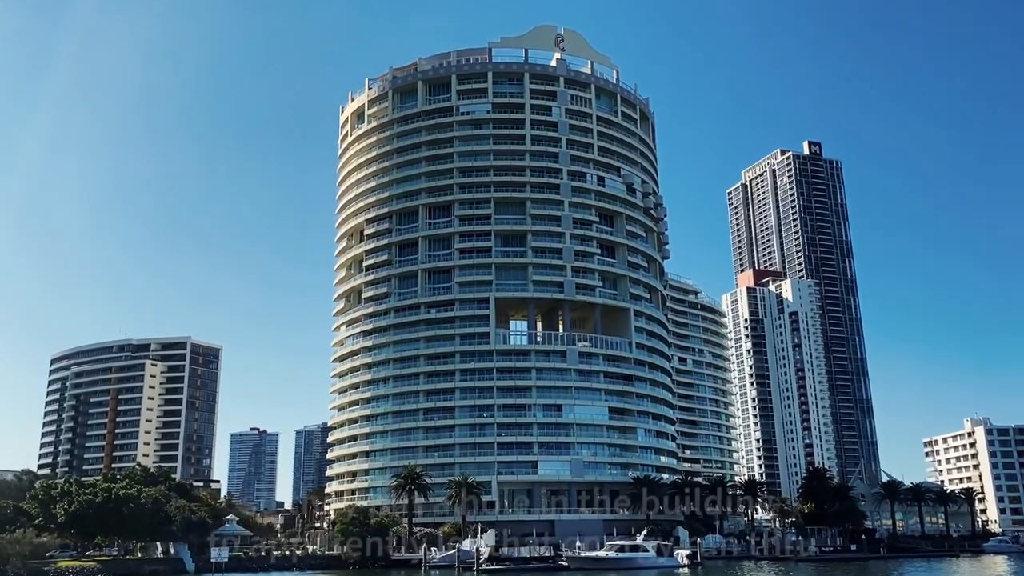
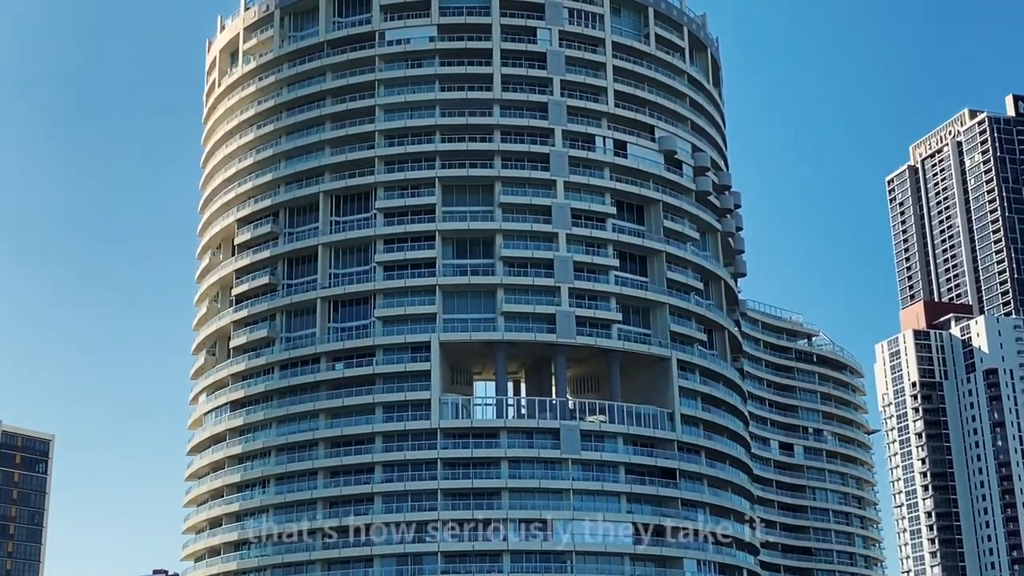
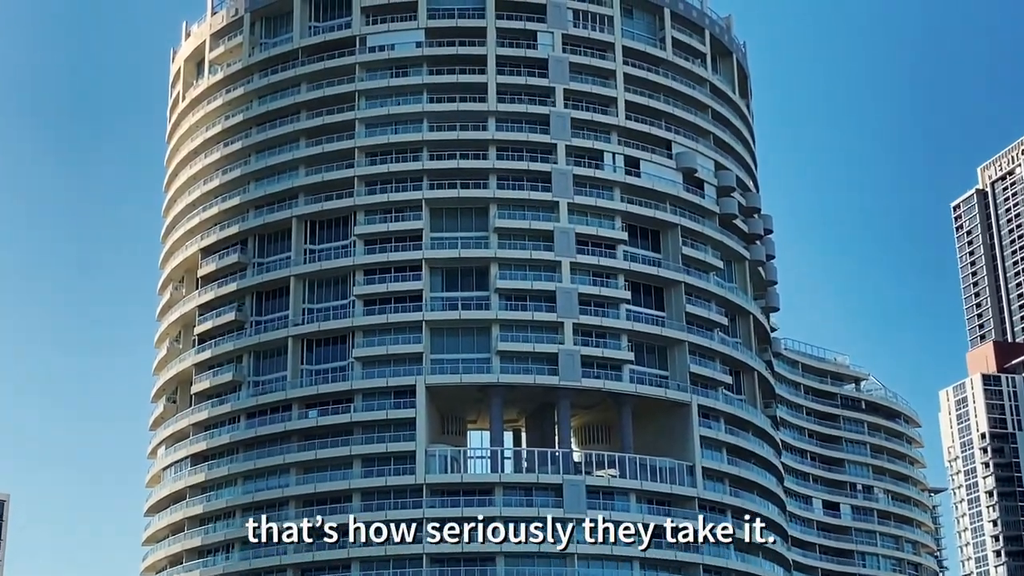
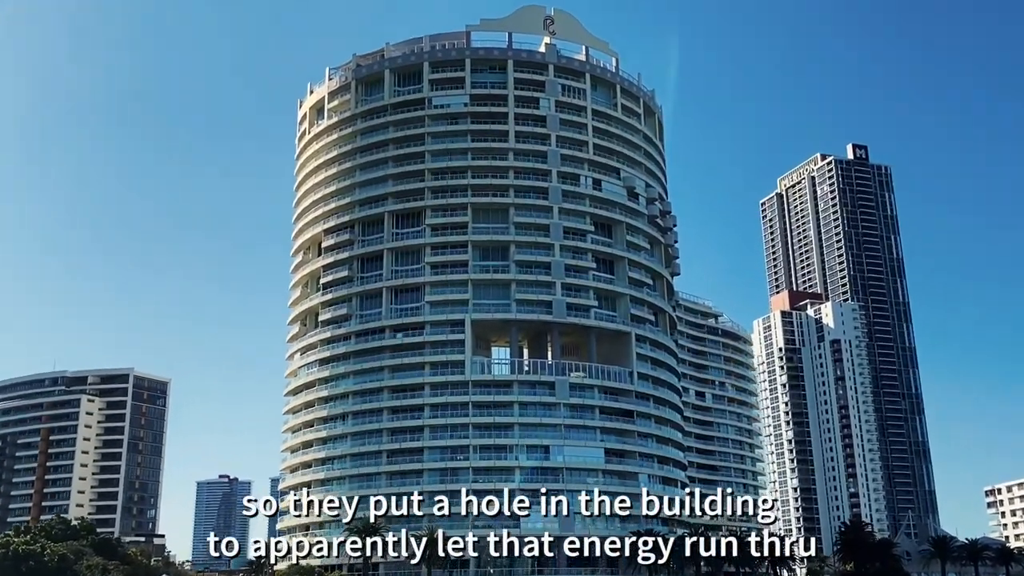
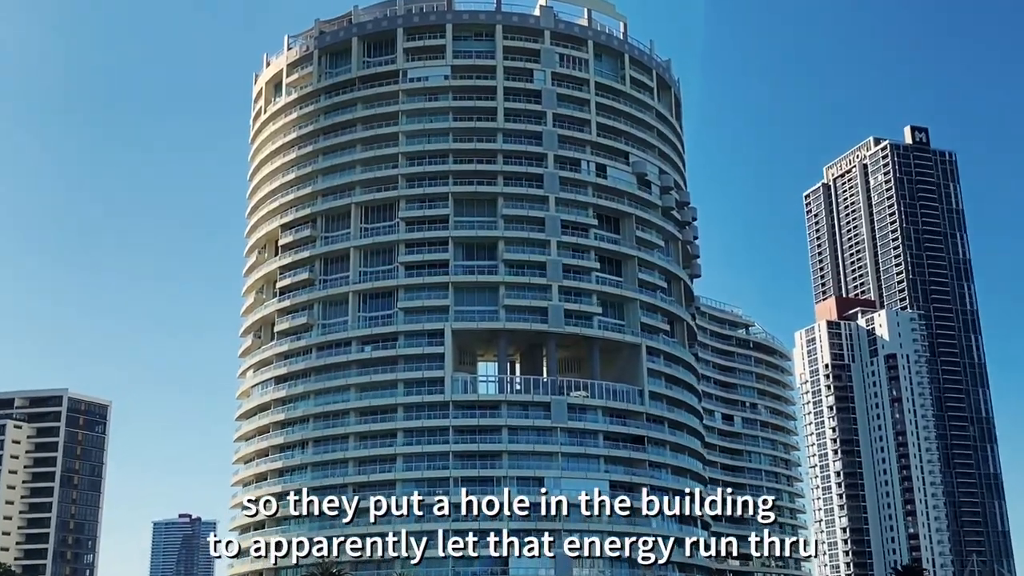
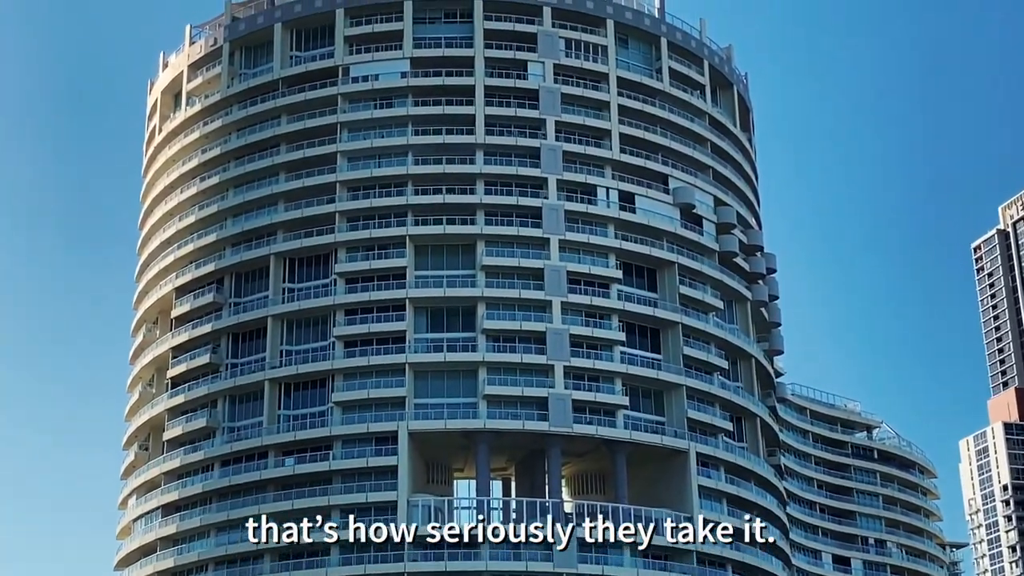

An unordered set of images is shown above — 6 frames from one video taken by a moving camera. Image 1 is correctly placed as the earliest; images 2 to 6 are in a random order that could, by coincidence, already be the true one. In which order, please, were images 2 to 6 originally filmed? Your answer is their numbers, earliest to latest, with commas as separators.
4, 5, 2, 3, 6
